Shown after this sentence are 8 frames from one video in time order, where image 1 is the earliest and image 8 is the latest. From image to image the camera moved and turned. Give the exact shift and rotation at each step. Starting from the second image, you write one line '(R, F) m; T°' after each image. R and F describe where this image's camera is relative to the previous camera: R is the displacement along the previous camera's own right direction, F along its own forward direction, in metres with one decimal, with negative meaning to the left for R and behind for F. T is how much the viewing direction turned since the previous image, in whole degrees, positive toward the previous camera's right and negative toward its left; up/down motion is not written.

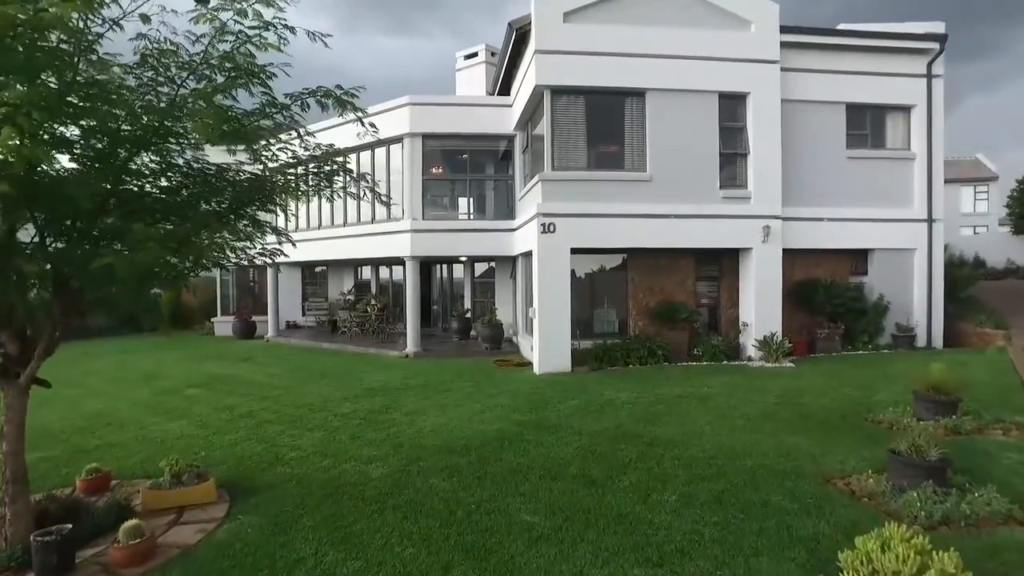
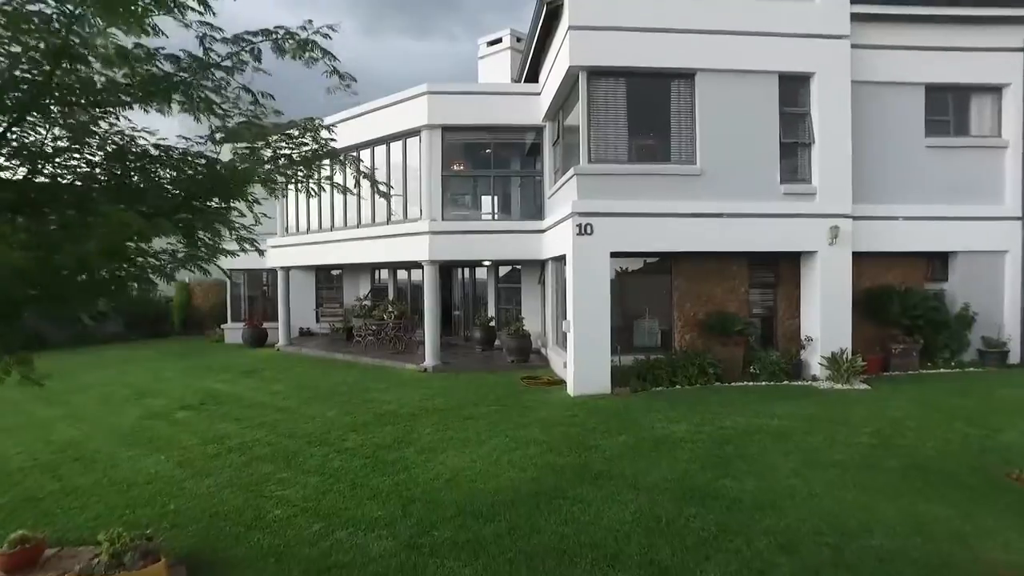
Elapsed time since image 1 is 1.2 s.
(-0.1, +1.4) m; -2°
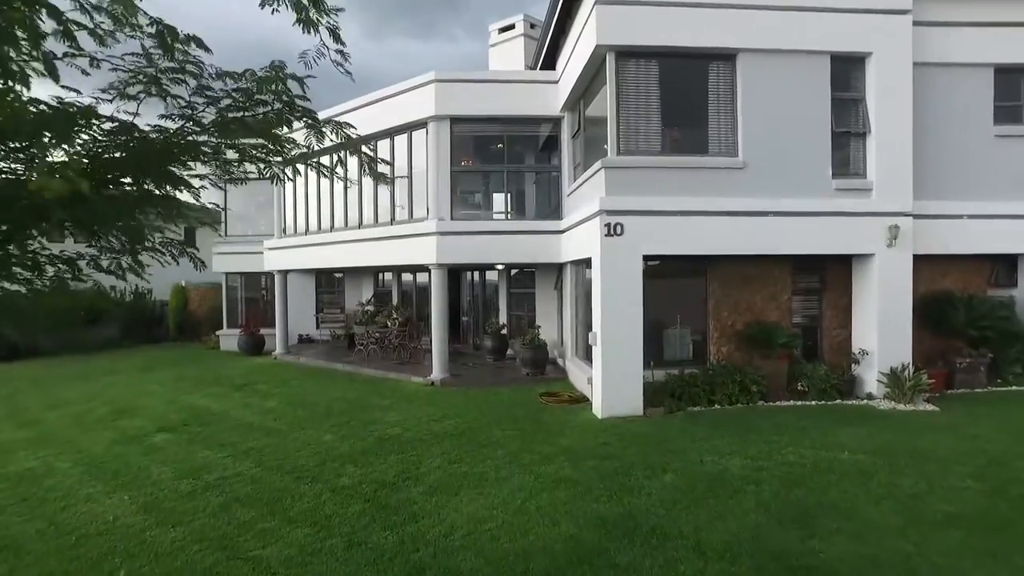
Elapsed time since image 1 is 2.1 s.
(-0.2, +1.2) m; 0°
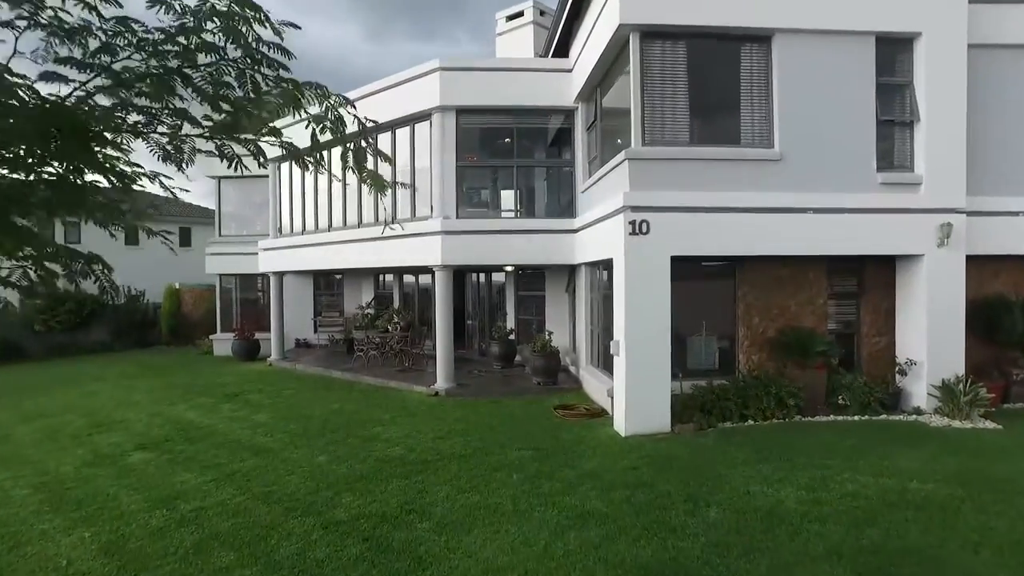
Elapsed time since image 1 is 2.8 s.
(-0.2, +0.9) m; 0°
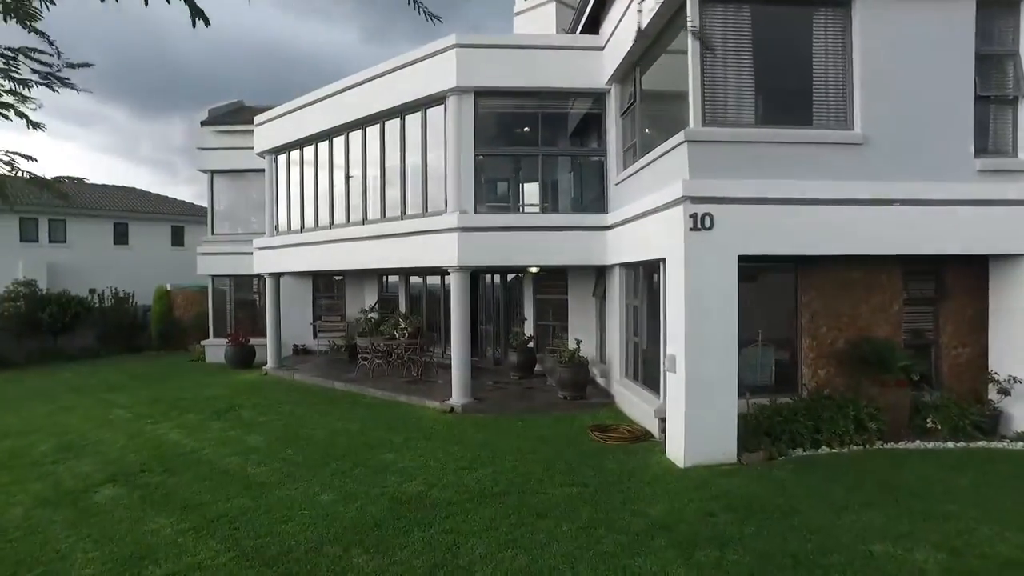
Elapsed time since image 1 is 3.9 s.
(-0.5, +1.3) m; 0°
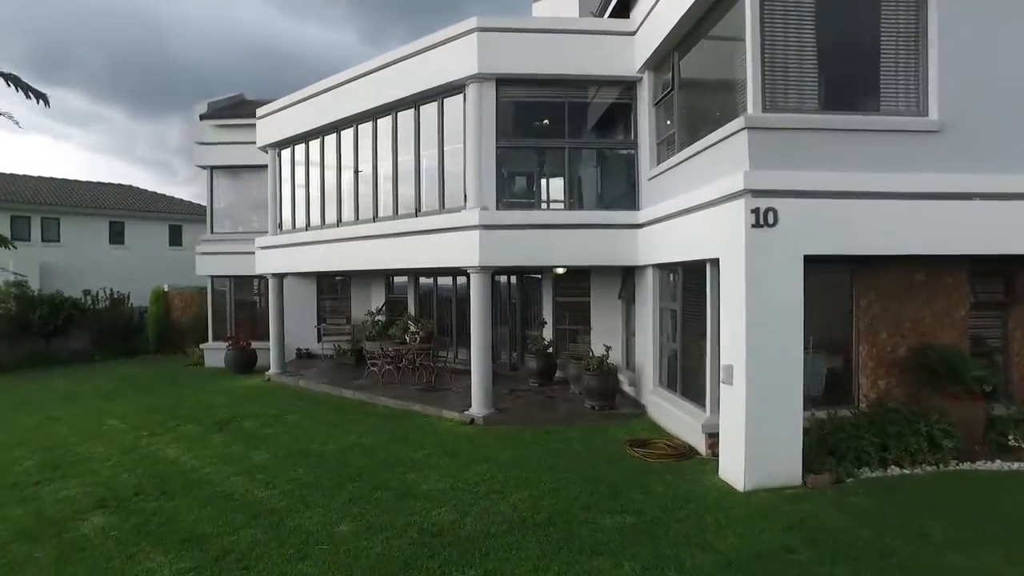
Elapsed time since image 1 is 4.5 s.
(-0.4, +0.8) m; 0°
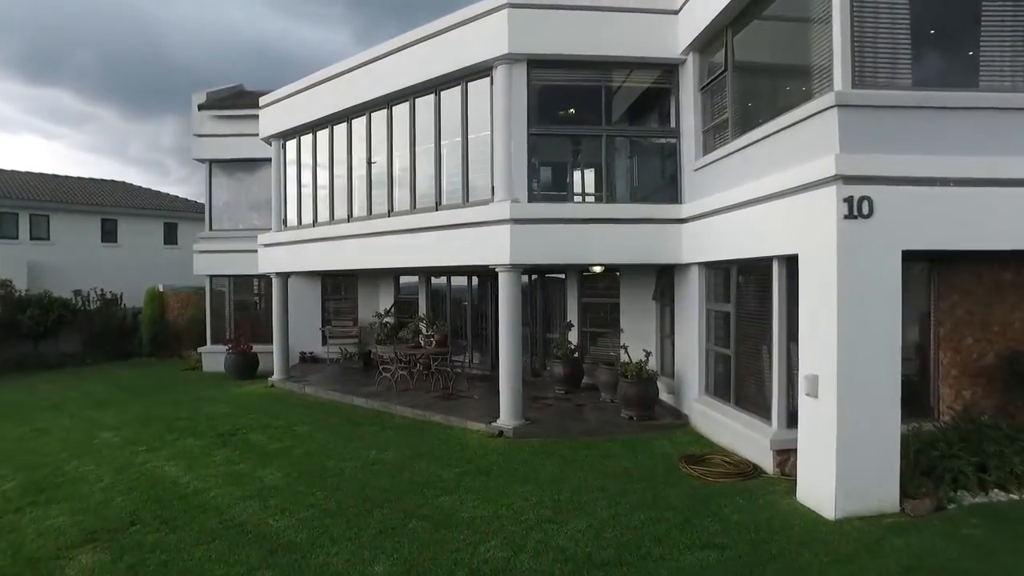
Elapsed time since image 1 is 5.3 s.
(-0.6, +0.8) m; +1°
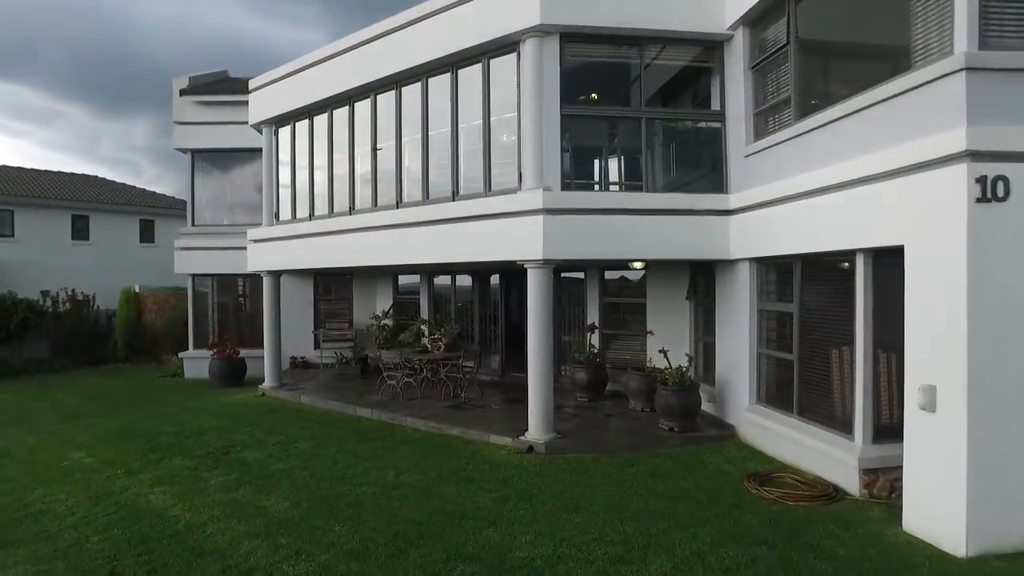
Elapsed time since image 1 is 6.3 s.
(-0.7, +1.0) m; +2°
